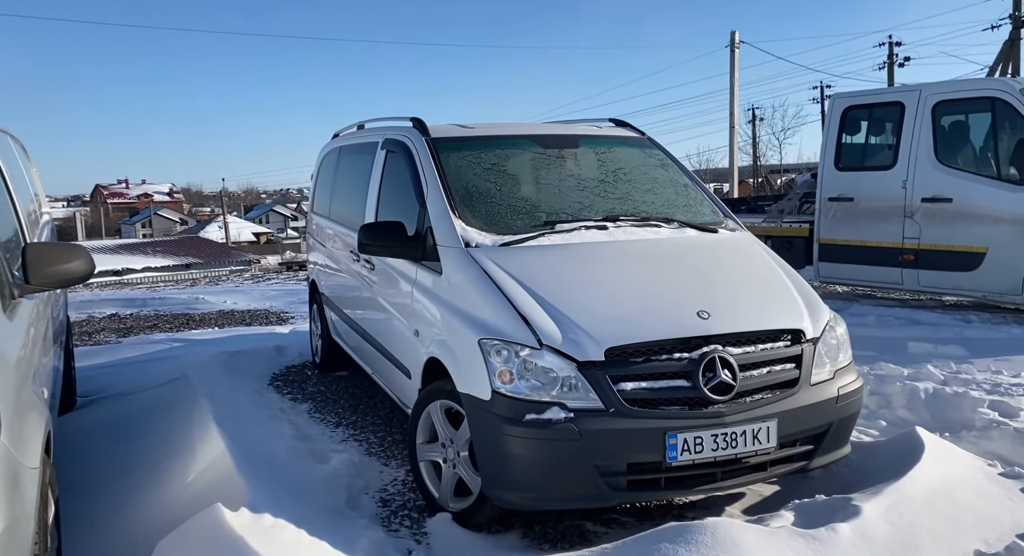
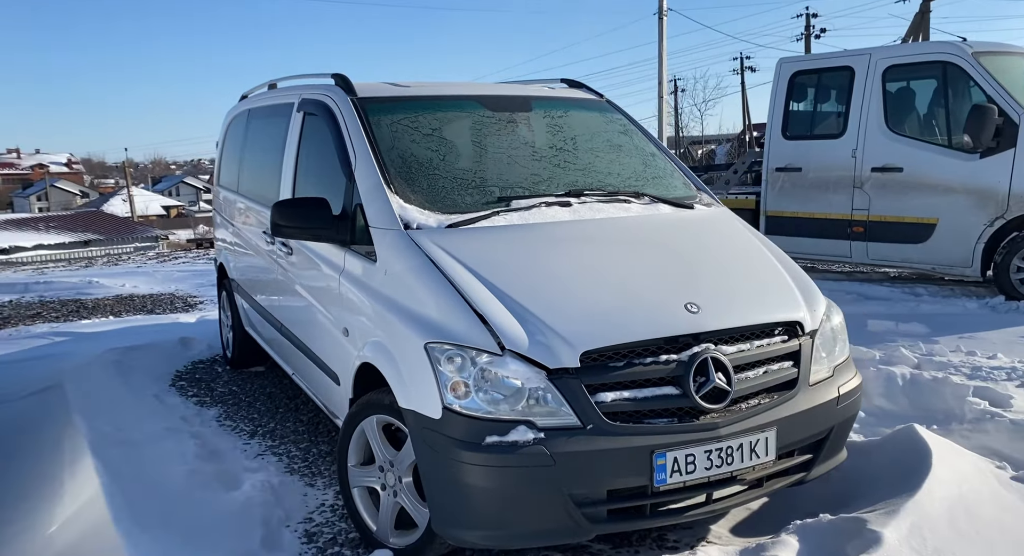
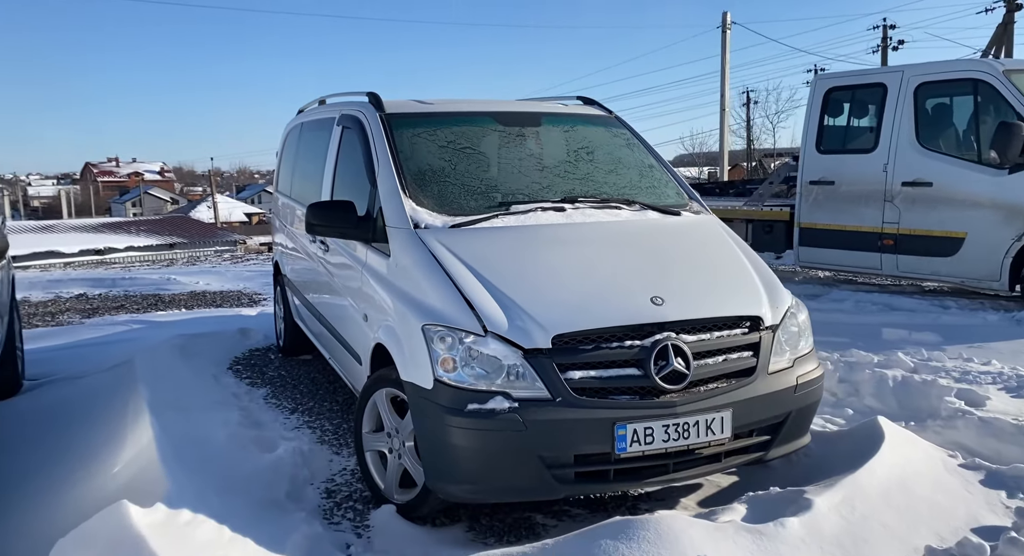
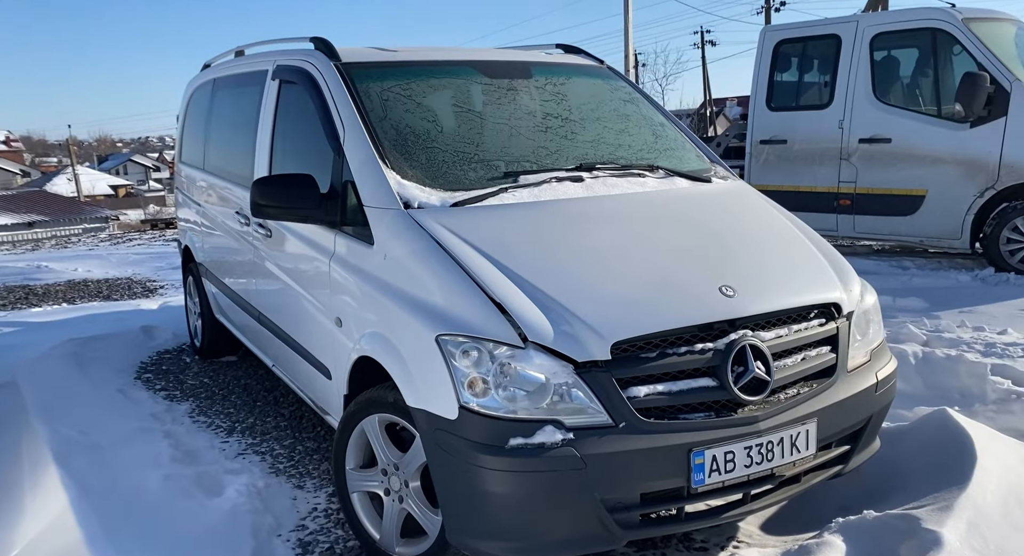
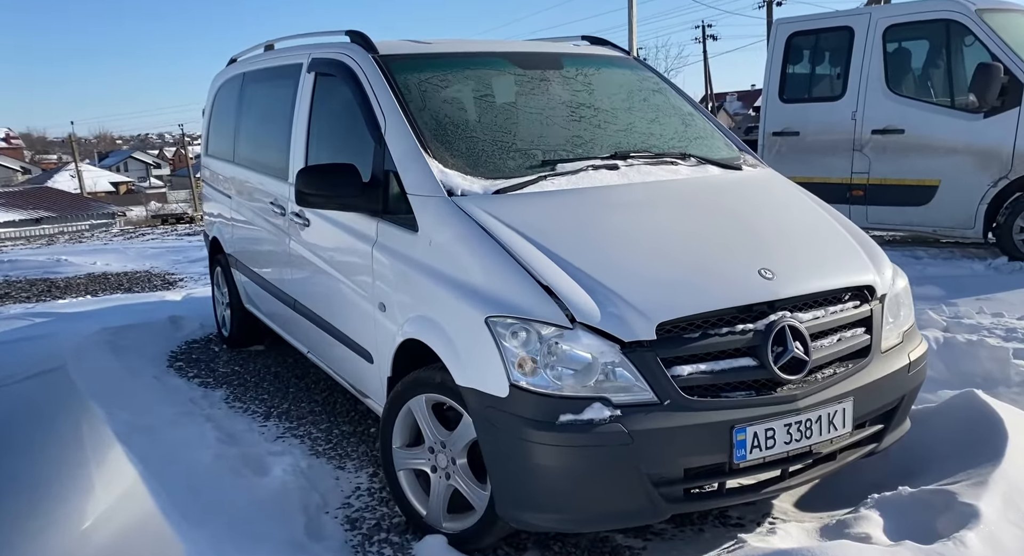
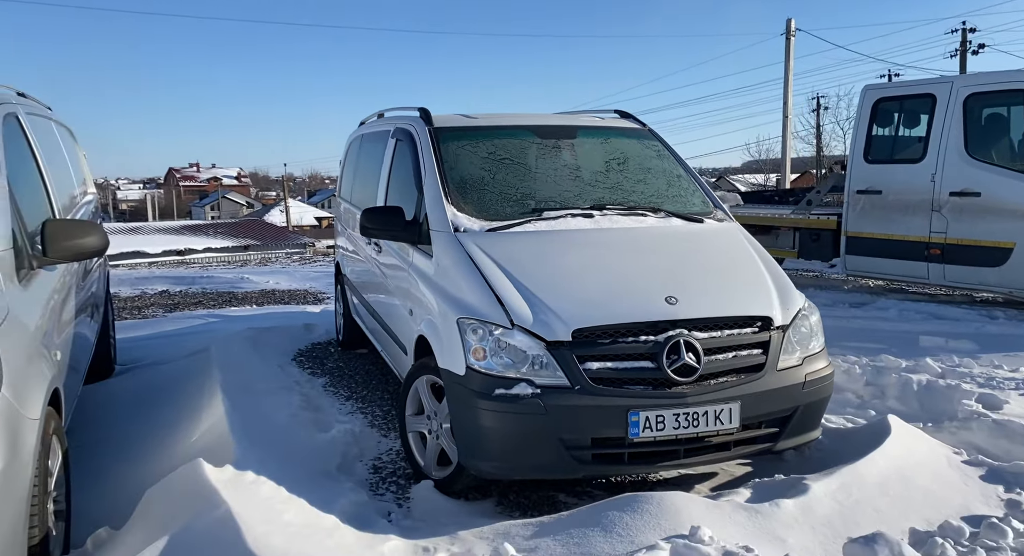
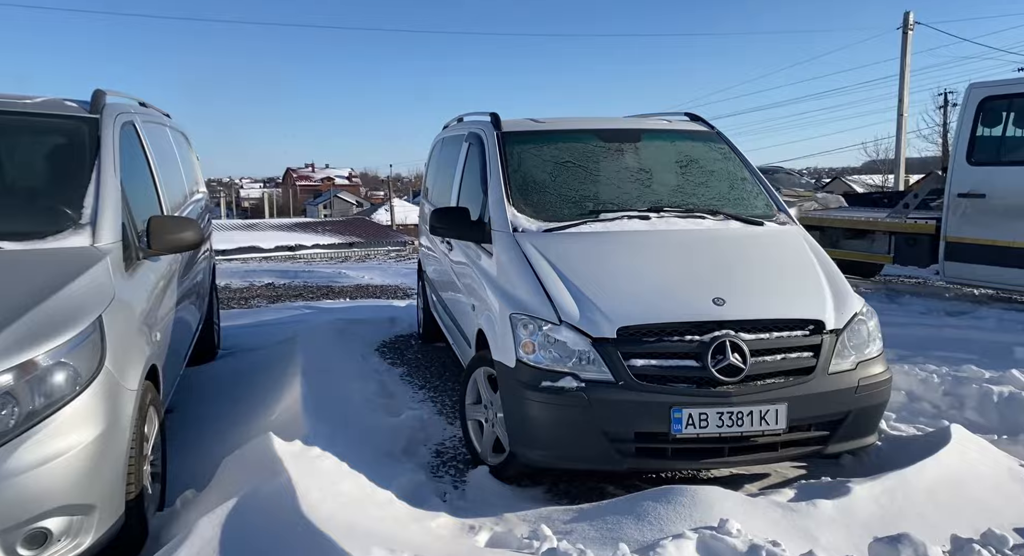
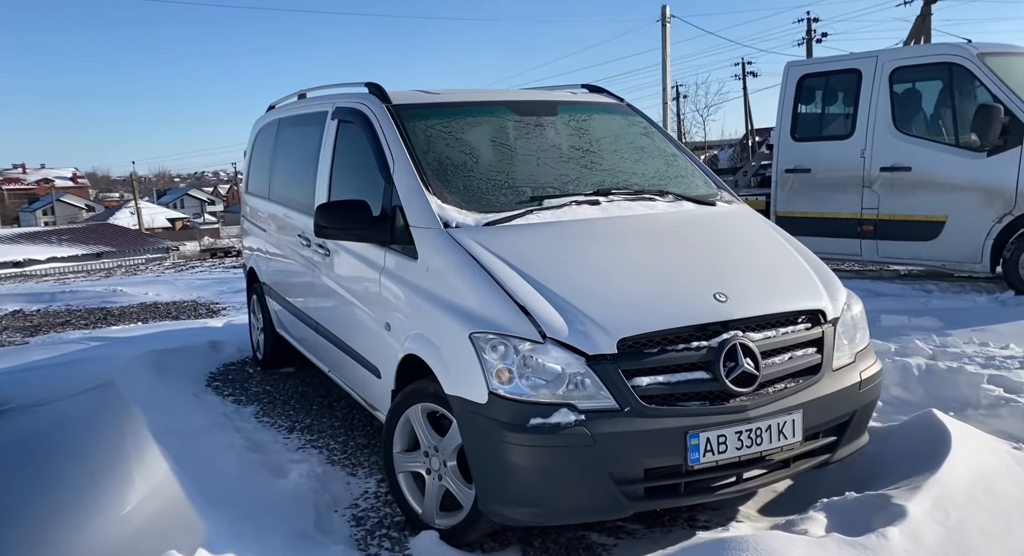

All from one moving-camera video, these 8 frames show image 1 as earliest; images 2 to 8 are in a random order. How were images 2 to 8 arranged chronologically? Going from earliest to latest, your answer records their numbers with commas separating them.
8, 5, 4, 2, 3, 6, 7
